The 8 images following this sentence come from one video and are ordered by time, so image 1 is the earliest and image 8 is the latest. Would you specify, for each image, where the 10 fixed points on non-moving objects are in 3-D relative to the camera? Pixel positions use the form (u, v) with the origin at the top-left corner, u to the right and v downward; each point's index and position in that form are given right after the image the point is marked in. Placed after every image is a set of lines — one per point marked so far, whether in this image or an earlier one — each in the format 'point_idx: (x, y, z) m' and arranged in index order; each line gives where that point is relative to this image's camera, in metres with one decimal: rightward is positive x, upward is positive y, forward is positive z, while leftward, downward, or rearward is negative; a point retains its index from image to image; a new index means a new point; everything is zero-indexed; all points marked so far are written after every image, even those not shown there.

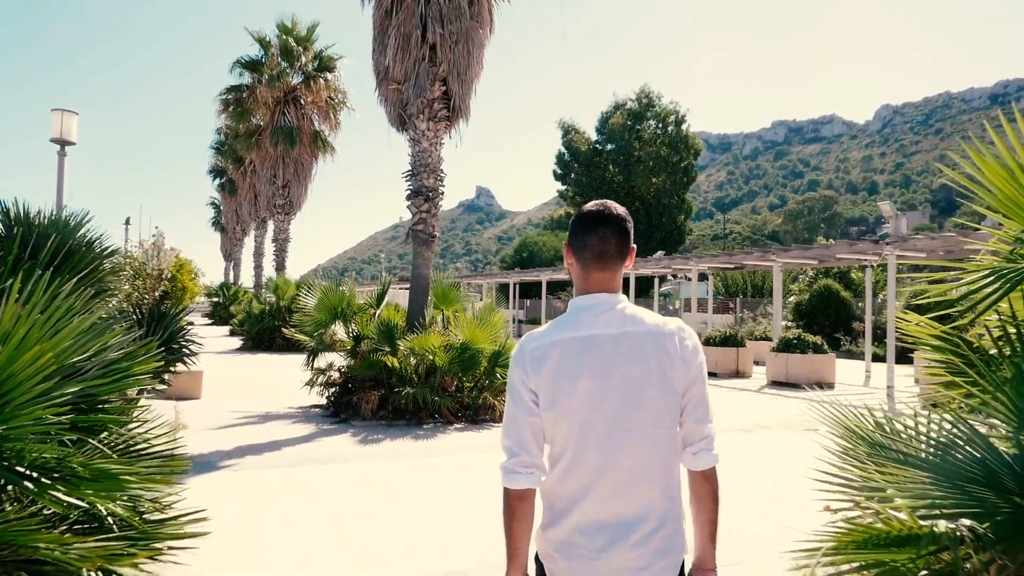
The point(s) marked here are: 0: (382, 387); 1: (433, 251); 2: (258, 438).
0: (-1.7, -1.3, +10.1) m
1: (-1.1, +0.6, +11.1) m
2: (-3.0, -1.8, +8.9) m
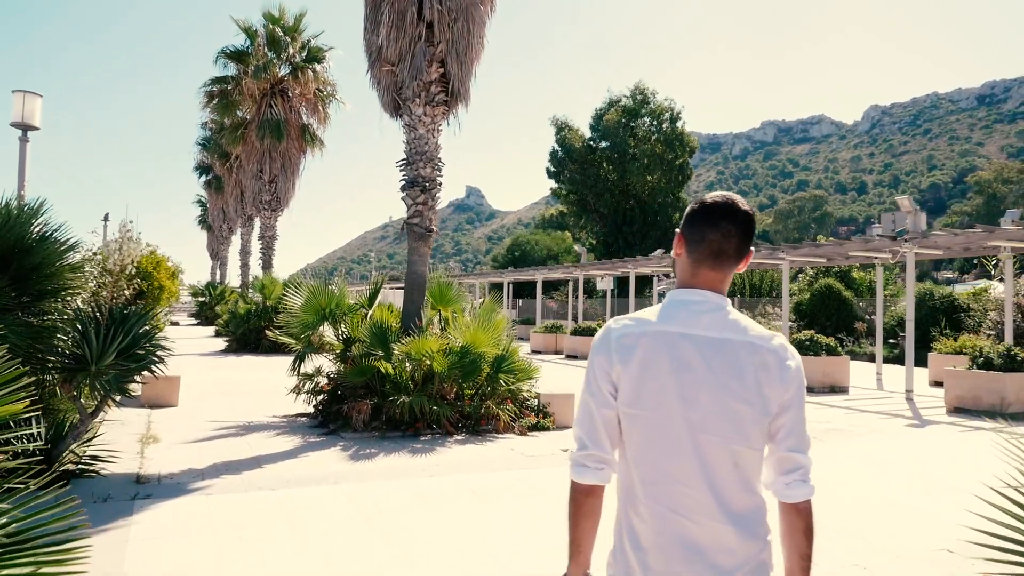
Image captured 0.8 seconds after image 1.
0: (-1.7, -1.3, +9.2) m
1: (-1.1, +0.6, +10.3) m
2: (-2.9, -1.8, +8.1) m
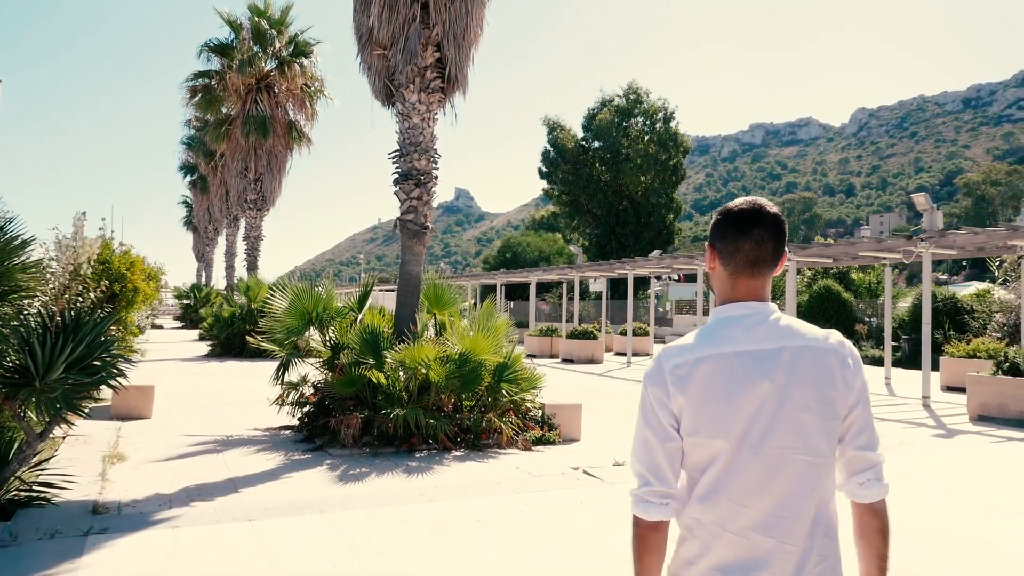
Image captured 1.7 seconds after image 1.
0: (-1.6, -1.3, +8.5) m
1: (-1.1, +0.5, +9.5) m
2: (-2.8, -1.8, +7.2) m
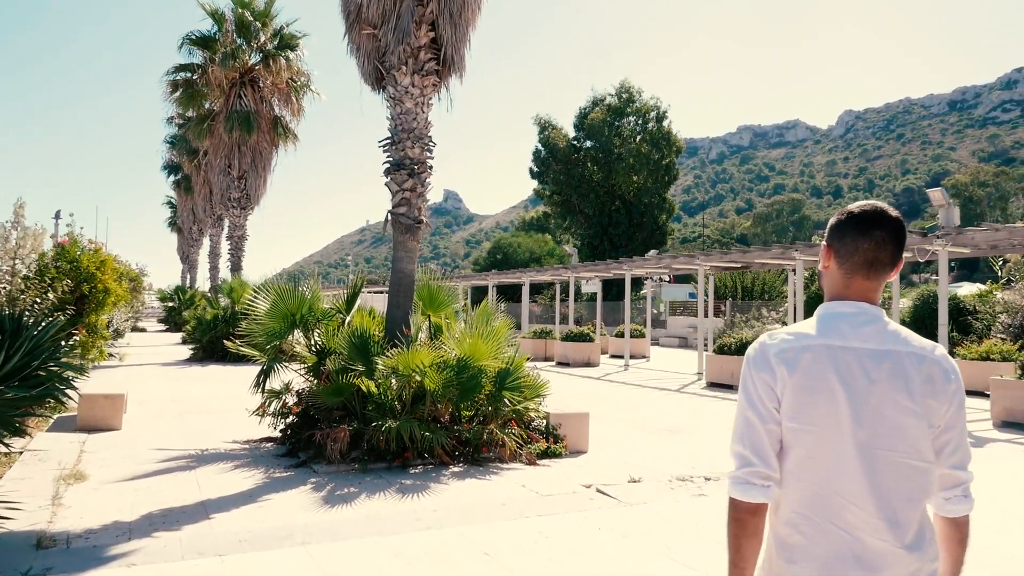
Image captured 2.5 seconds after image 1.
0: (-1.6, -1.3, +7.7) m
1: (-1.1, +0.6, +8.7) m
2: (-2.8, -1.8, +6.5) m
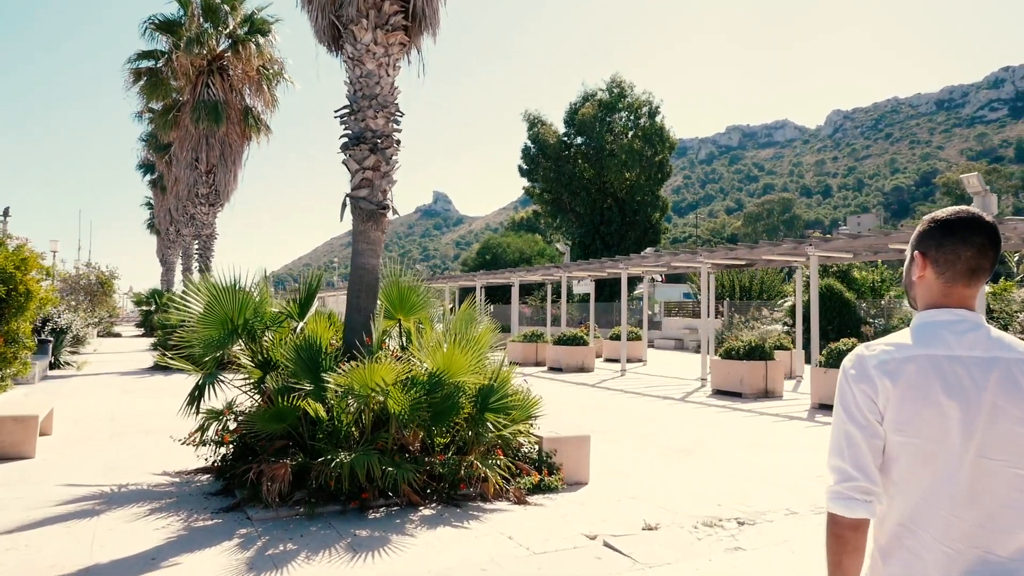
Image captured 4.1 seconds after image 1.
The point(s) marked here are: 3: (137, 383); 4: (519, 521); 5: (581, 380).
0: (-1.7, -1.3, +6.2) m
1: (-1.2, +0.6, +7.2) m
2: (-2.9, -1.8, +5.0) m
3: (-8.1, -2.0, +16.3) m
4: (+0.1, -1.8, +5.9) m
5: (+1.7, -2.3, +19.2) m
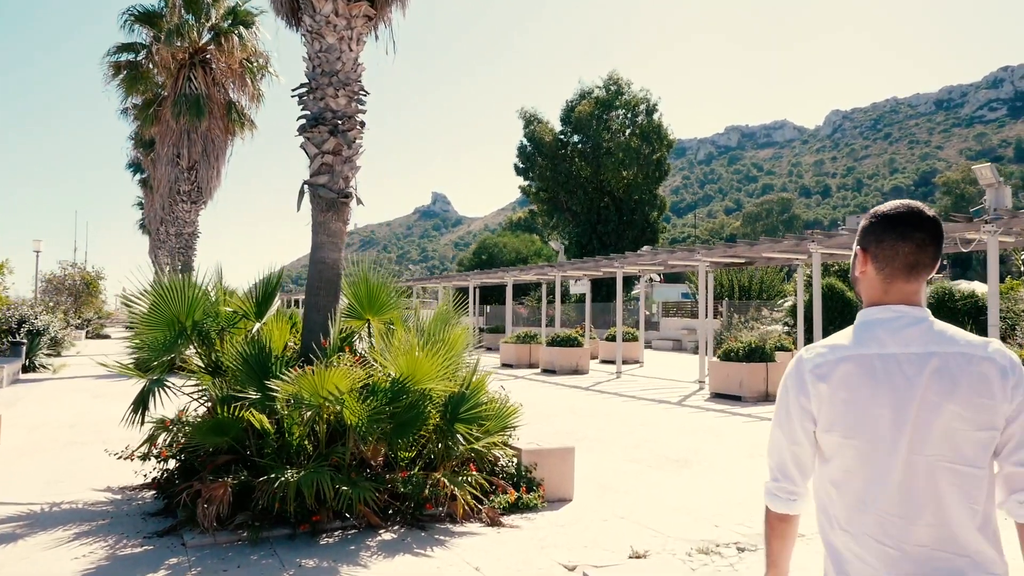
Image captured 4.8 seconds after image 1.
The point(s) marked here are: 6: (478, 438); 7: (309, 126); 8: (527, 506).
0: (-1.9, -1.3, +5.5) m
1: (-1.4, +0.6, +6.6) m
2: (-3.1, -1.7, +4.3) m
3: (-8.3, -2.0, +15.6) m
4: (-0.2, -1.8, +5.2) m
5: (+1.5, -2.3, +18.5) m
6: (-0.3, -1.2, +6.0) m
7: (-1.7, +1.4, +6.5) m
8: (+0.1, -1.7, +6.1) m
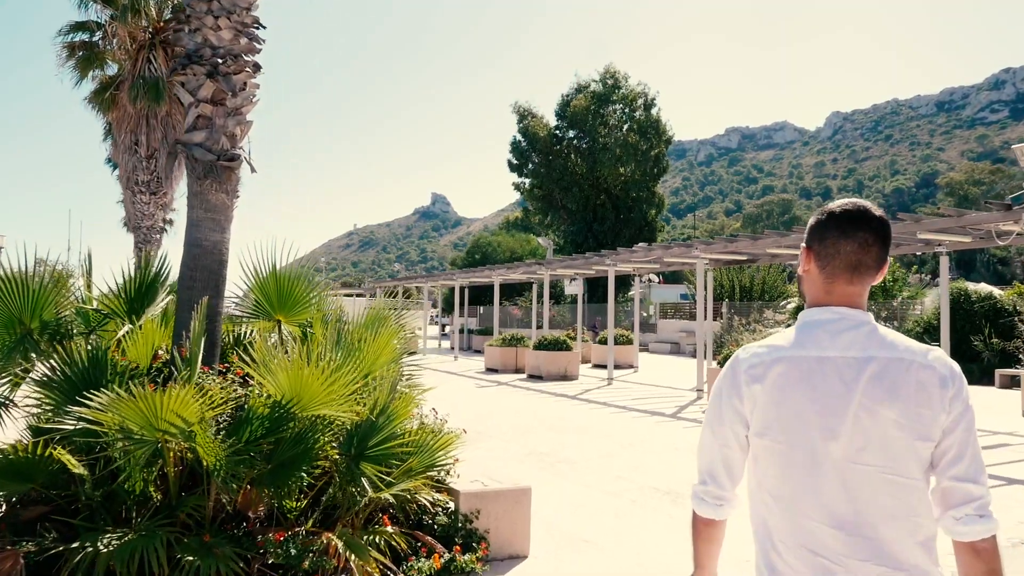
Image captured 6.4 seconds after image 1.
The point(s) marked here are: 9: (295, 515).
0: (-2.3, -1.2, +4.0) m
1: (-1.8, +0.6, +5.0) m
2: (-3.5, -1.7, +2.7) m
3: (-8.7, -2.0, +14.1) m
4: (-0.6, -1.7, +3.7) m
5: (+1.1, -2.3, +16.9) m
6: (-0.7, -1.1, +4.4) m
7: (-2.1, +1.4, +5.0) m
8: (-0.3, -1.7, +4.6) m
9: (-1.2, -1.3, +4.3) m
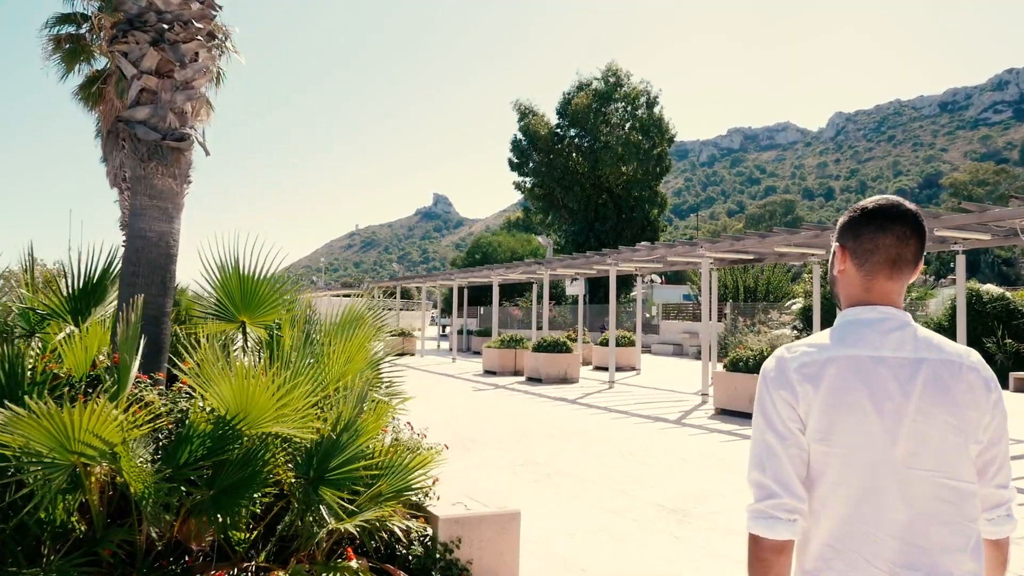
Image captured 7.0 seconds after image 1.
0: (-2.4, -1.2, +3.4) m
1: (-1.9, +0.7, +4.5) m
2: (-3.6, -1.7, +2.2) m
3: (-8.8, -1.9, +13.5) m
4: (-0.7, -1.7, +3.1) m
5: (+1.1, -2.3, +16.4) m
6: (-0.8, -1.1, +3.9) m
7: (-2.2, +1.4, +4.4) m
8: (-0.4, -1.7, +4.0) m
9: (-1.3, -1.2, +3.7) m
